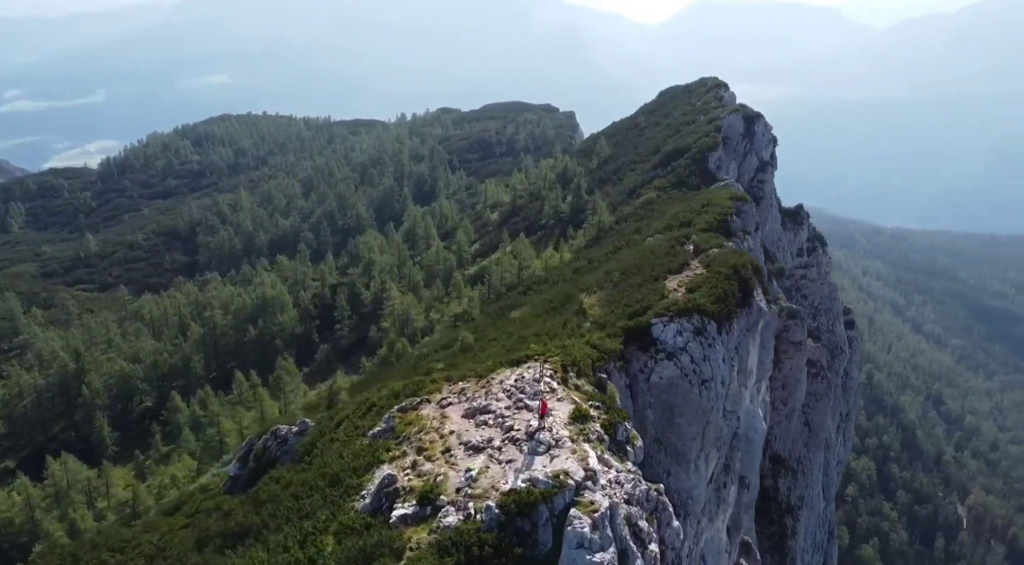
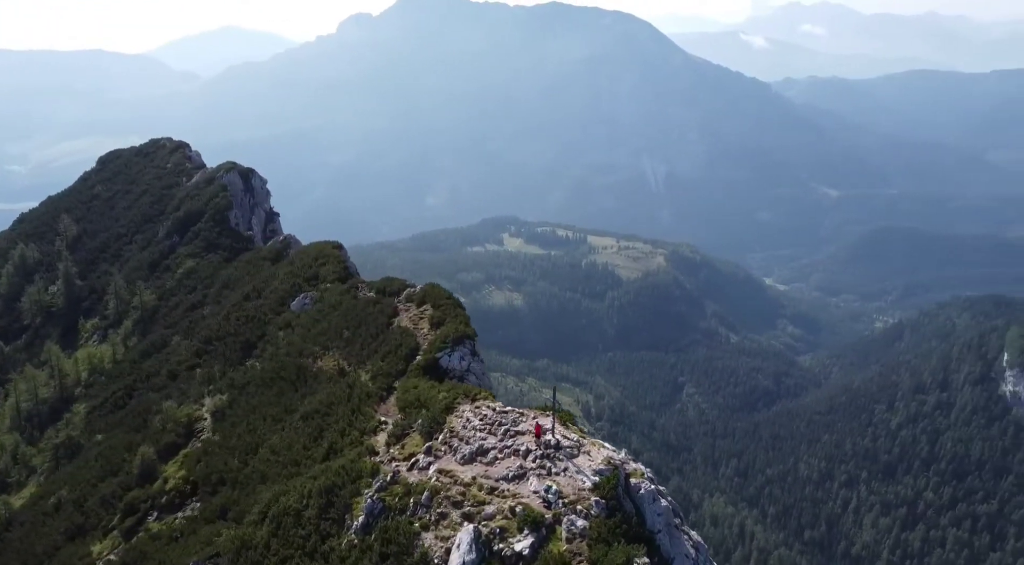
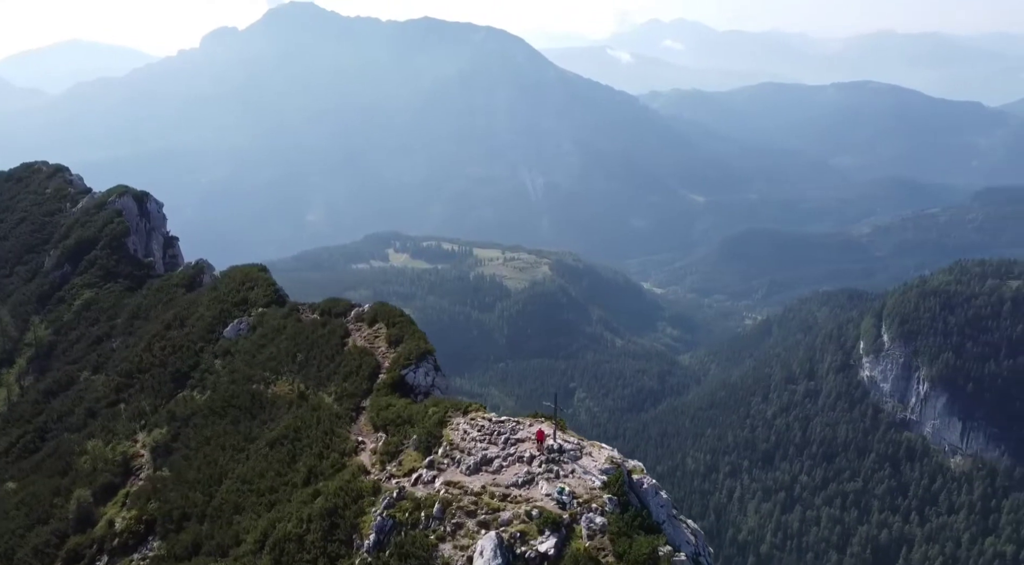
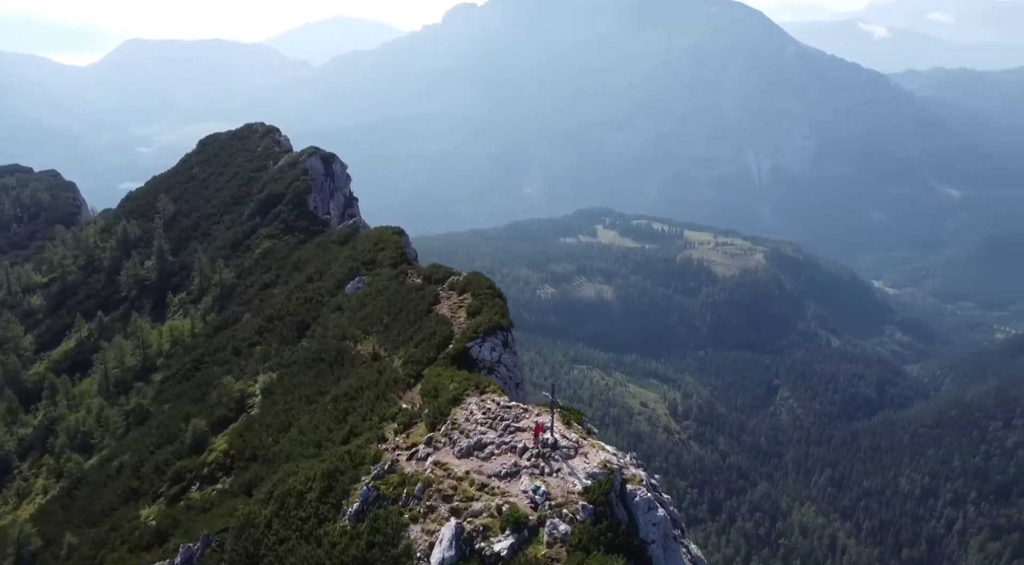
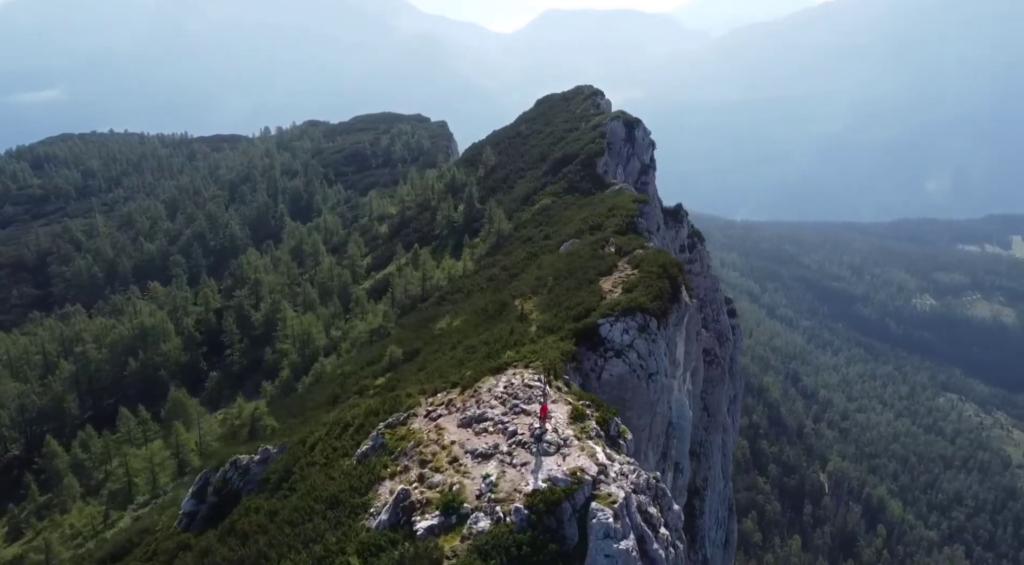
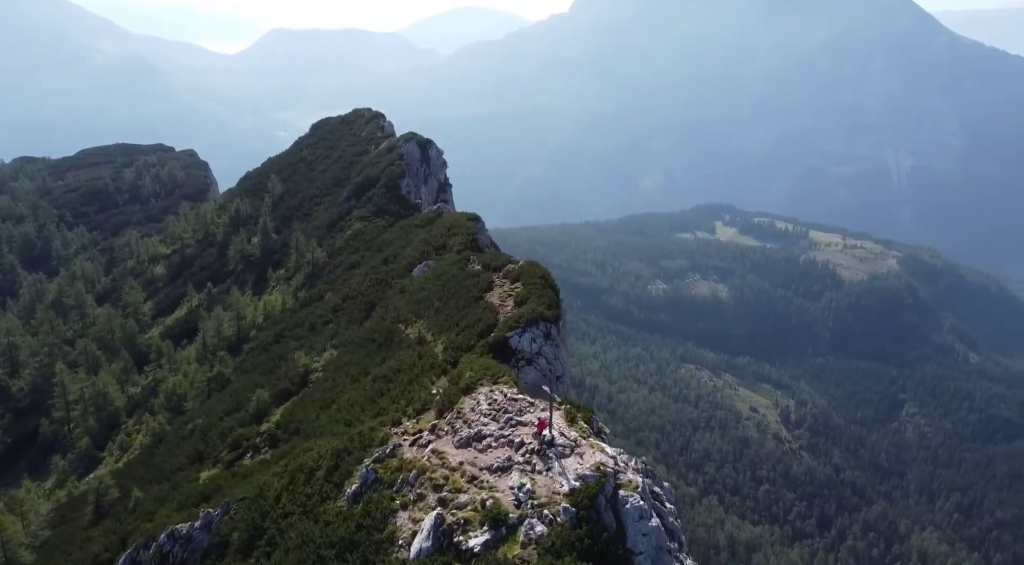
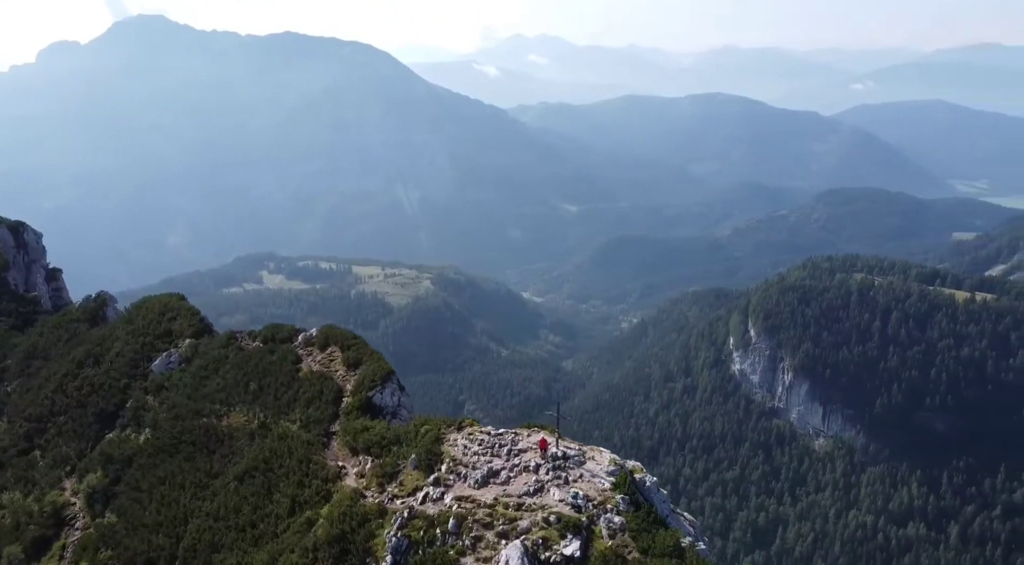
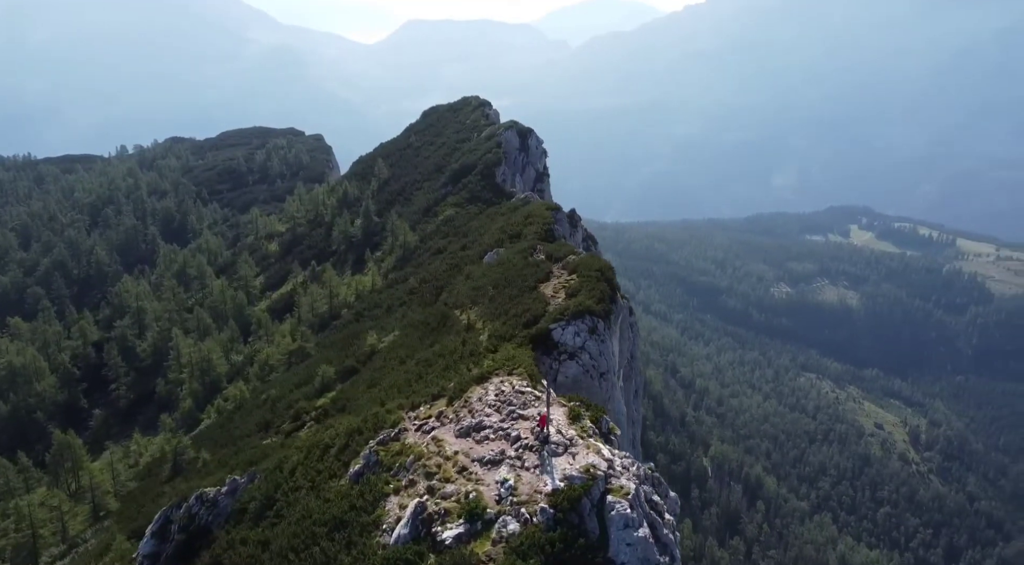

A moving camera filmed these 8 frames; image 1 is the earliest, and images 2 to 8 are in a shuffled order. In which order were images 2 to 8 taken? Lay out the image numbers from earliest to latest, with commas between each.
5, 8, 6, 4, 2, 3, 7
